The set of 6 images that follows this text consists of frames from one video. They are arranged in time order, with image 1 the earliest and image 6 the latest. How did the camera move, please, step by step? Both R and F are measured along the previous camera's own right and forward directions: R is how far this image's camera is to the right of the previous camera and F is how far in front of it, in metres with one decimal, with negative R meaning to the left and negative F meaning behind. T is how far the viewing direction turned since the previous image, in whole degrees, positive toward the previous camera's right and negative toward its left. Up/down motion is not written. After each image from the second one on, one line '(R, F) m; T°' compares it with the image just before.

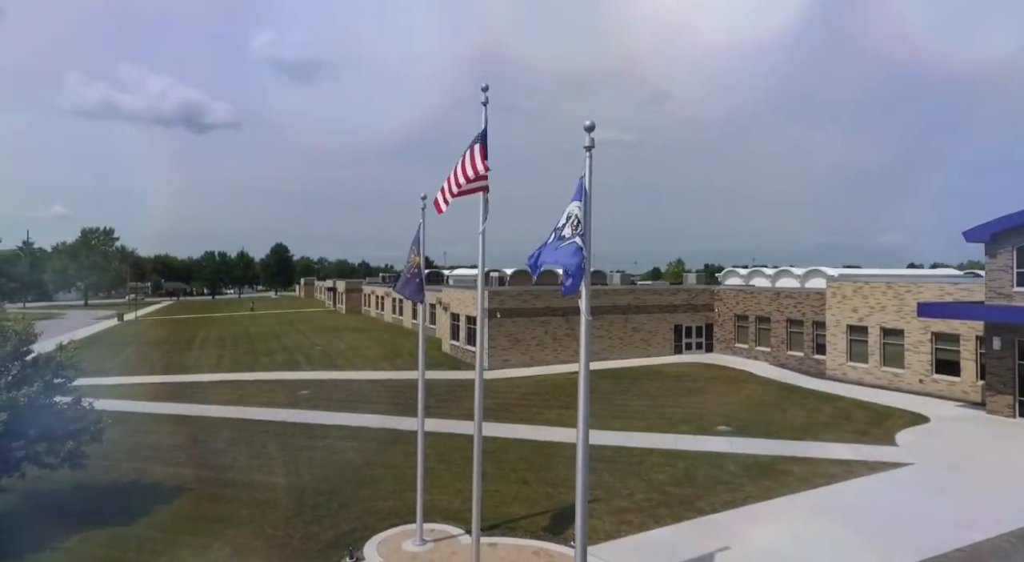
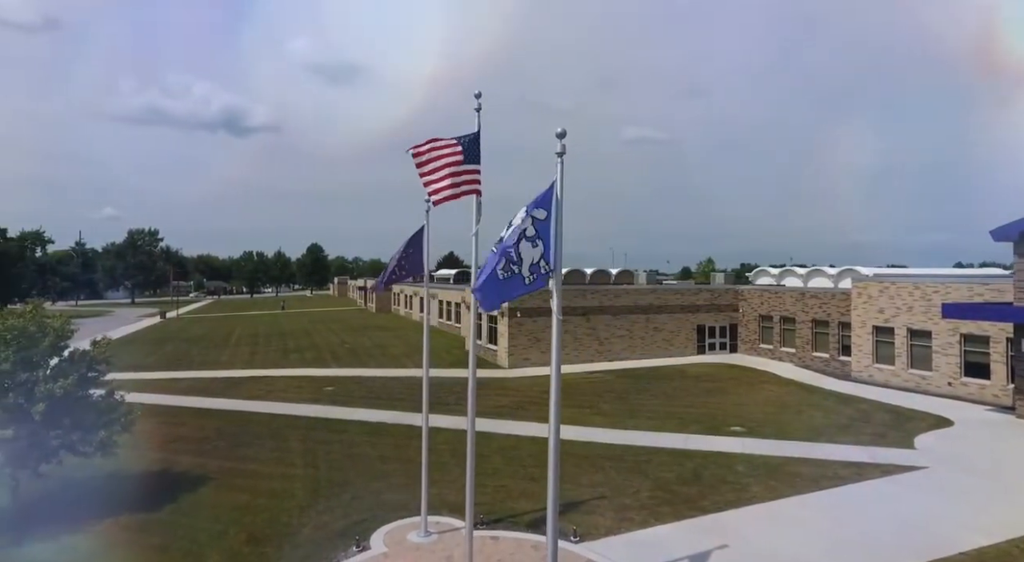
(+0.7, -0.3) m; -4°
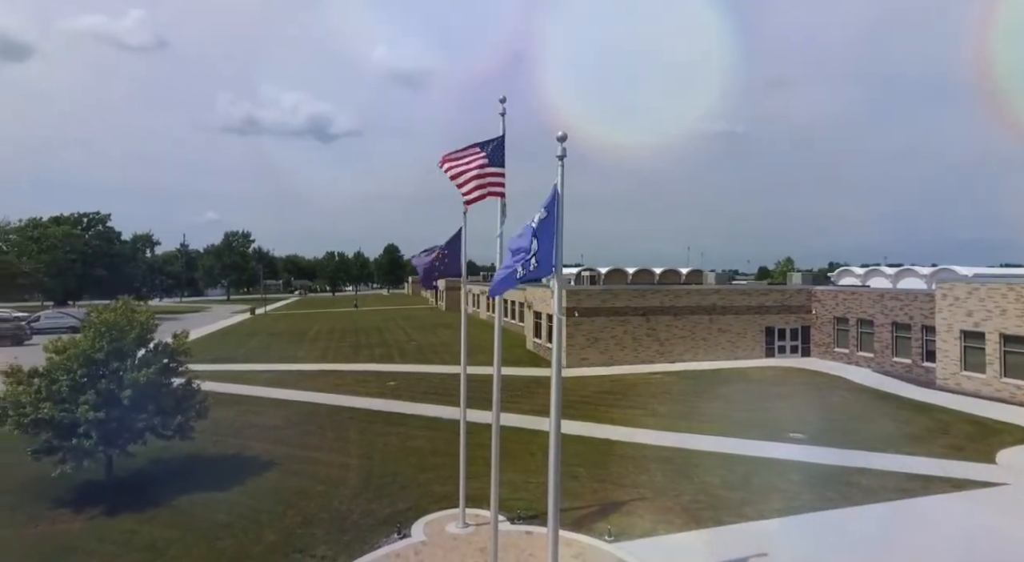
(+1.0, -0.2) m; -8°
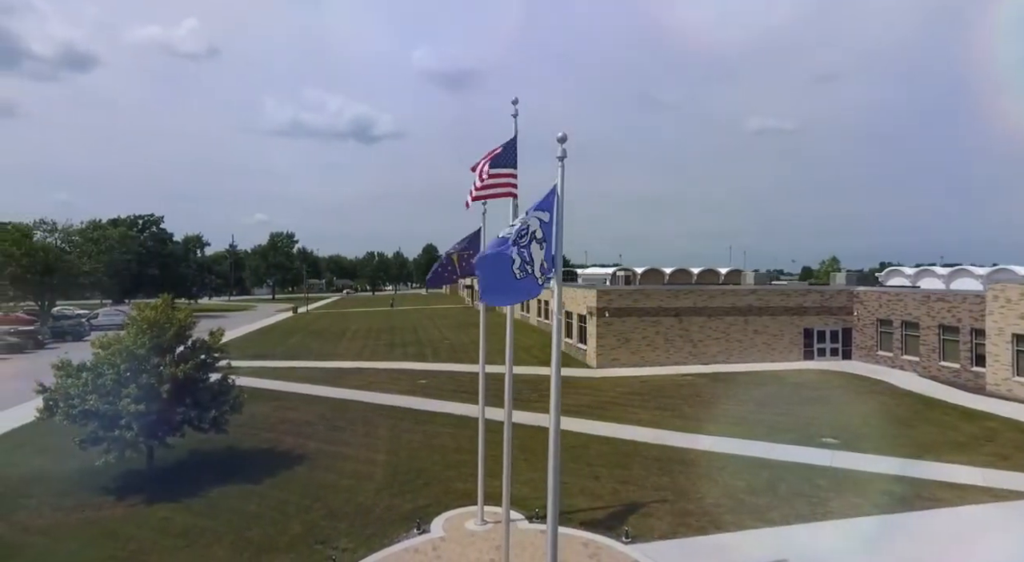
(+0.6, -0.1) m; -4°
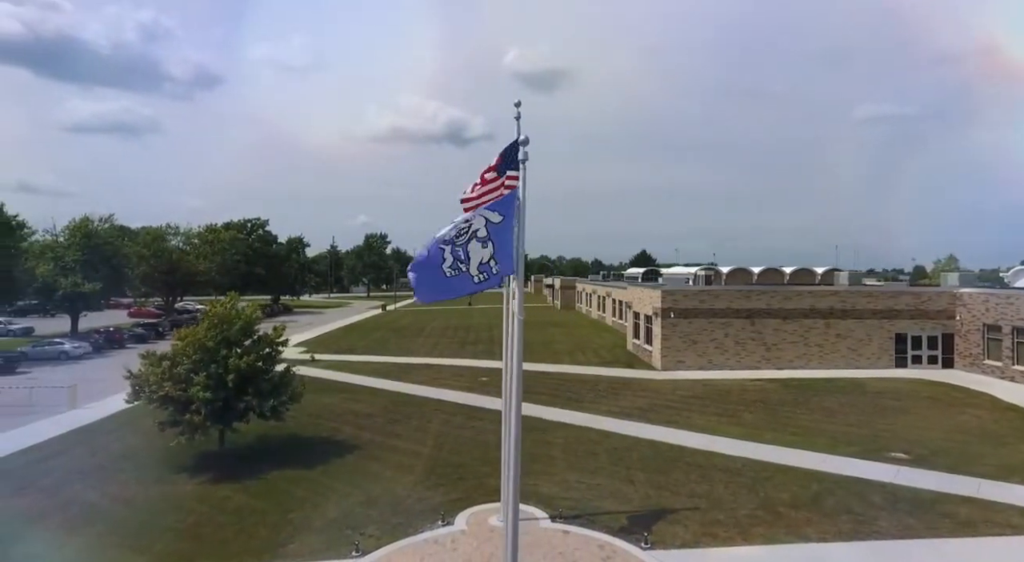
(+1.8, +0.1) m; -10°
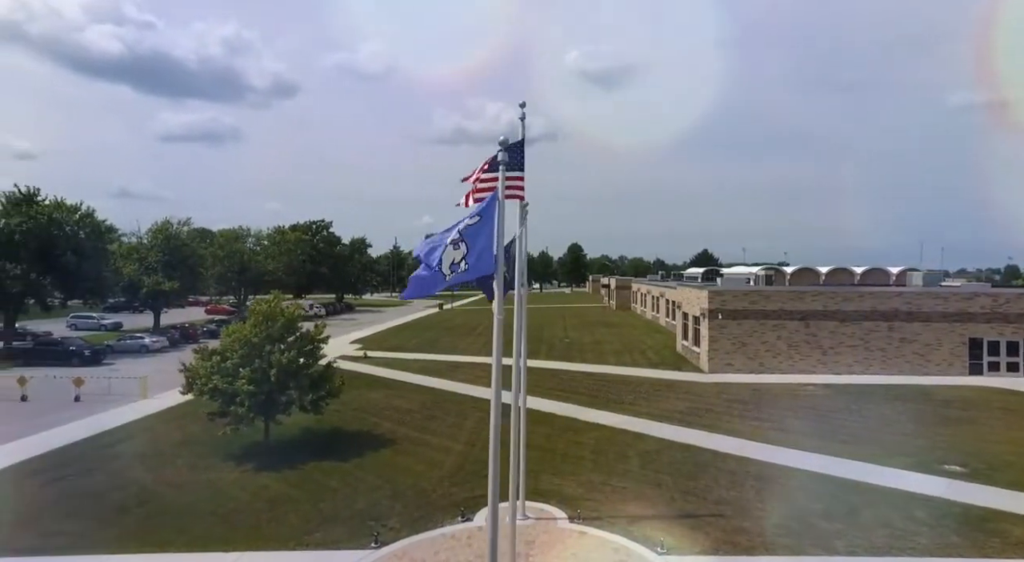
(+1.2, +0.1) m; -7°
